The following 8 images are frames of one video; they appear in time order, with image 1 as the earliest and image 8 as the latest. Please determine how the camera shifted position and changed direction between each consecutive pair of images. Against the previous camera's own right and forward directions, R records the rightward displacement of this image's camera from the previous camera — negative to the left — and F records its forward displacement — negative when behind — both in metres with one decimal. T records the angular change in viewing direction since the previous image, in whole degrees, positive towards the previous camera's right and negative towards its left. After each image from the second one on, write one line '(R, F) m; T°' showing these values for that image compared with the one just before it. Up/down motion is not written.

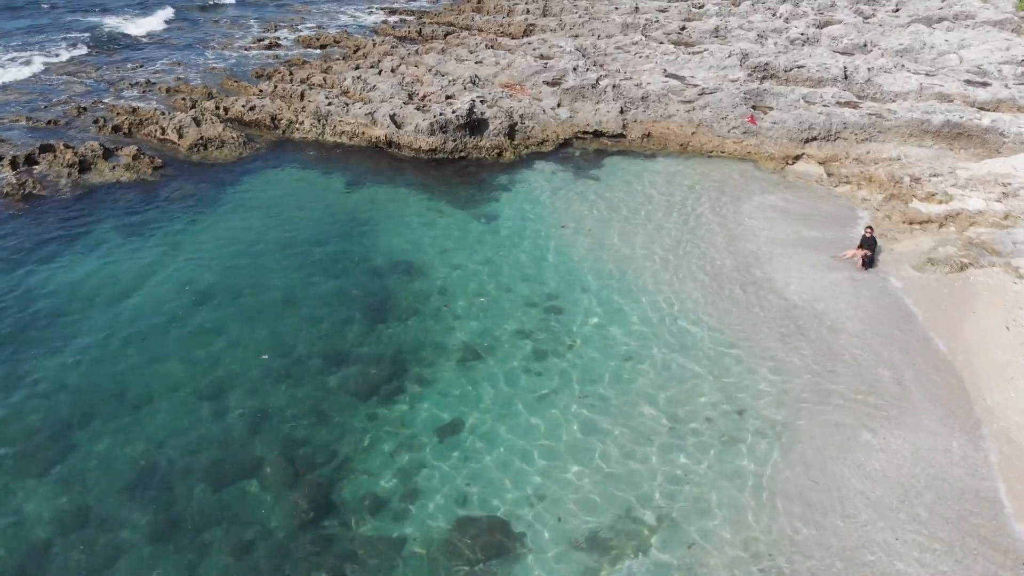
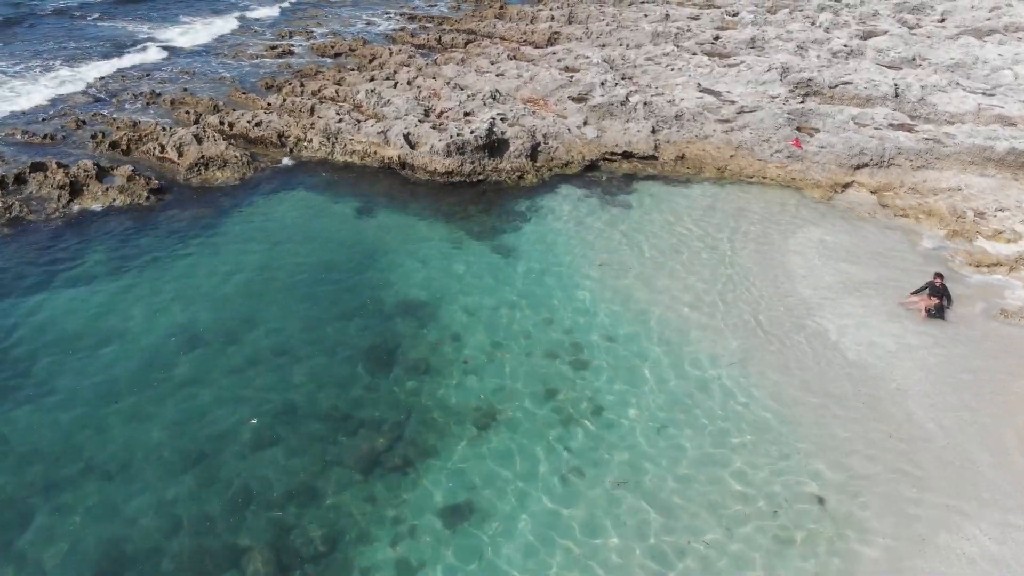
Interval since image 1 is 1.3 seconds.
(0.0, +1.8) m; -1°
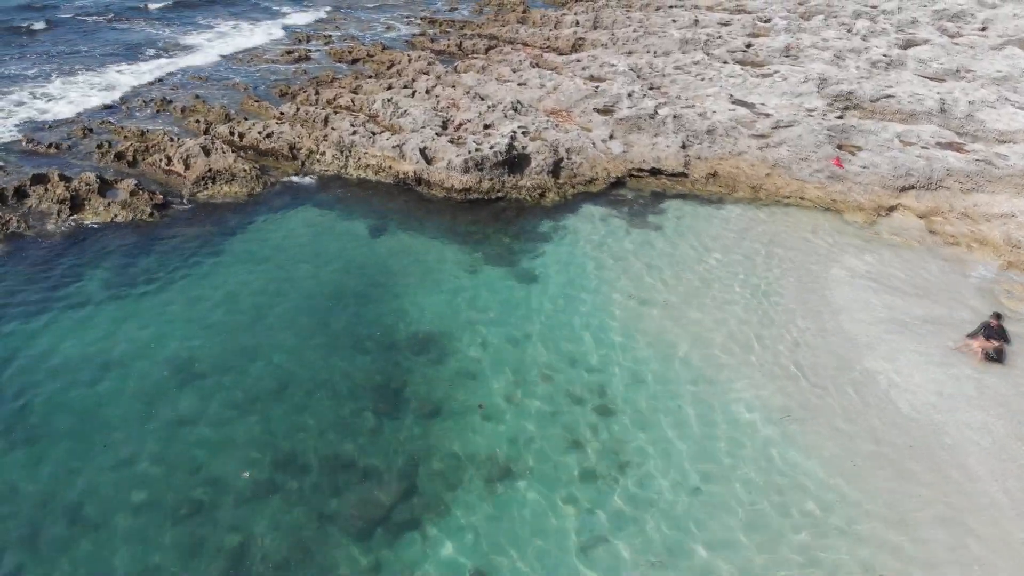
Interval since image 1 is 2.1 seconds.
(0.0, +1.2) m; -1°
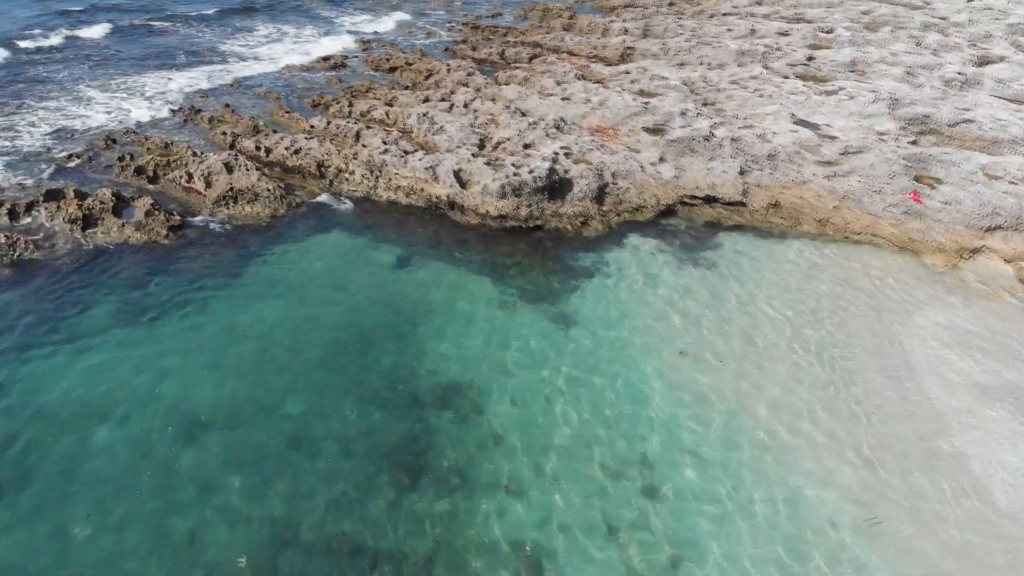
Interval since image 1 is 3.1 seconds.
(0.0, +1.6) m; -3°
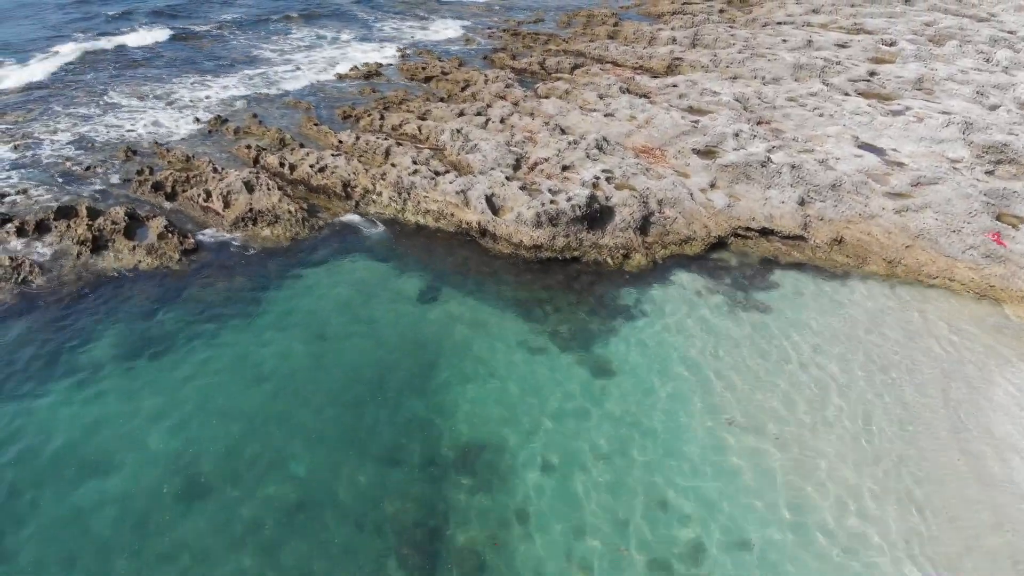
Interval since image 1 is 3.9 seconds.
(0.0, +1.5) m; -2°
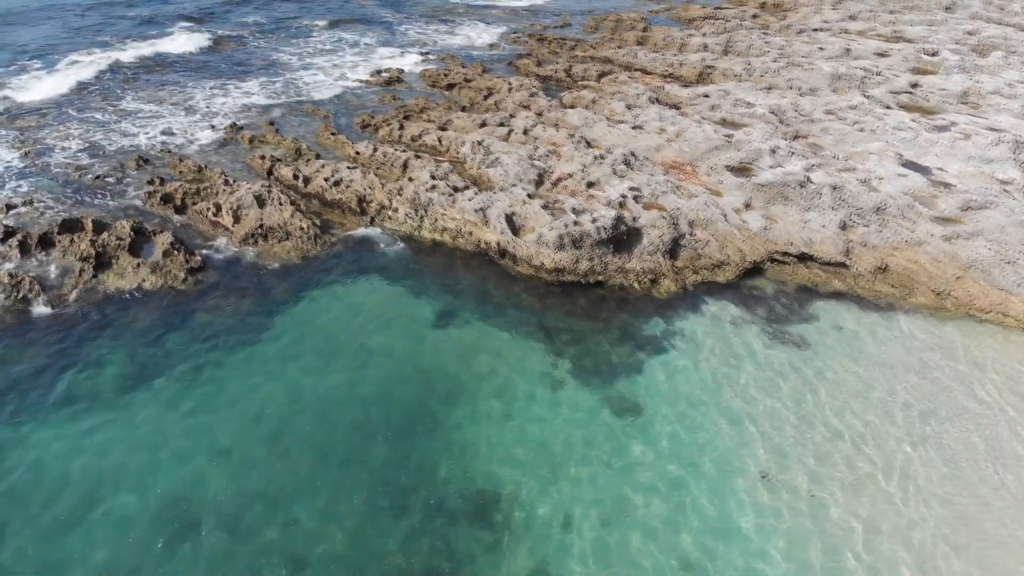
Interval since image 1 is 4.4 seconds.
(0.0, +1.0) m; -2°
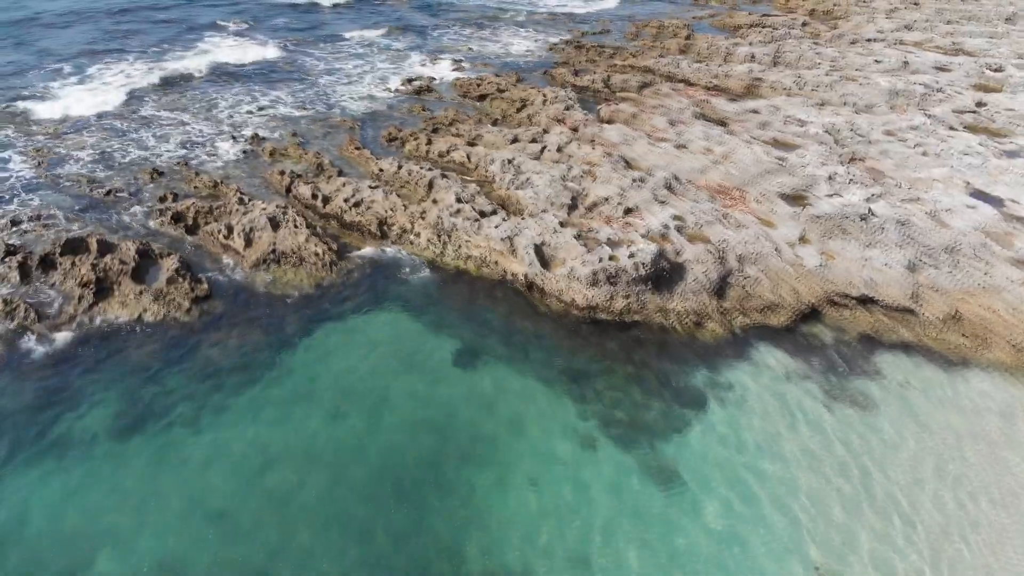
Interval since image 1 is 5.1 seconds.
(0.0, +1.4) m; -2°
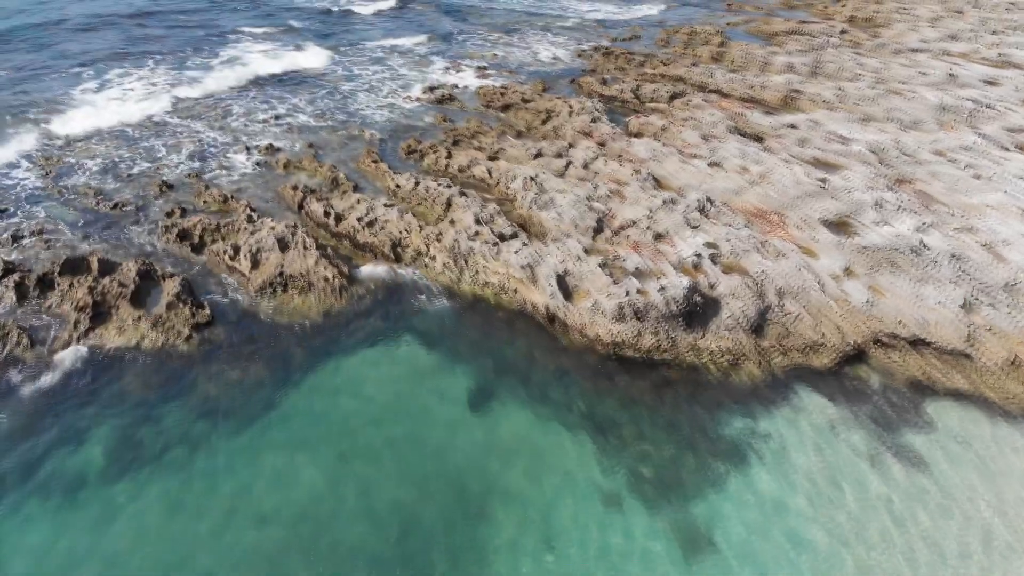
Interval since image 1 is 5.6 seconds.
(0.0, +1.1) m; -2°
